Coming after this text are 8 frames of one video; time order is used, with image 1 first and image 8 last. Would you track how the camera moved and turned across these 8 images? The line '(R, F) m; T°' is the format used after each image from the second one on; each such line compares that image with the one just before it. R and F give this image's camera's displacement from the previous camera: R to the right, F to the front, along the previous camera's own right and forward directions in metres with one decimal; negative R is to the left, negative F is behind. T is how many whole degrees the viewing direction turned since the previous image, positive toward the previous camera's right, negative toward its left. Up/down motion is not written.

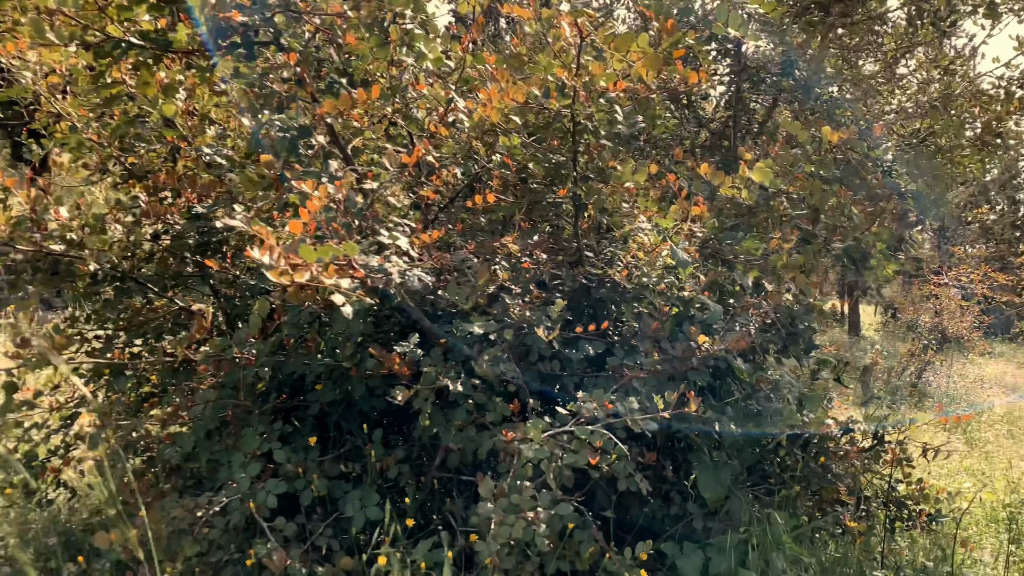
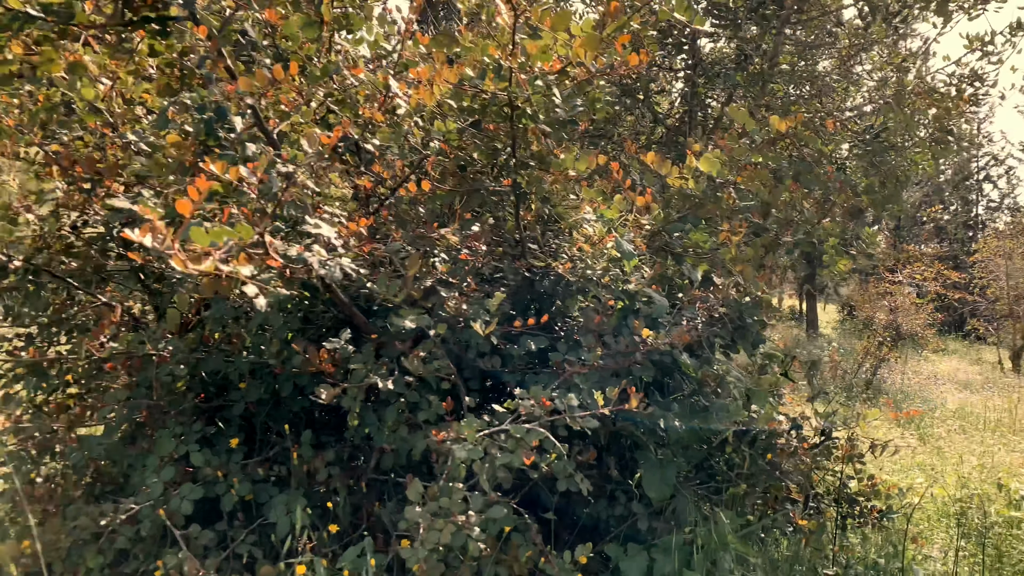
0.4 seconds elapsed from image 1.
(+0.1, +0.1) m; +2°
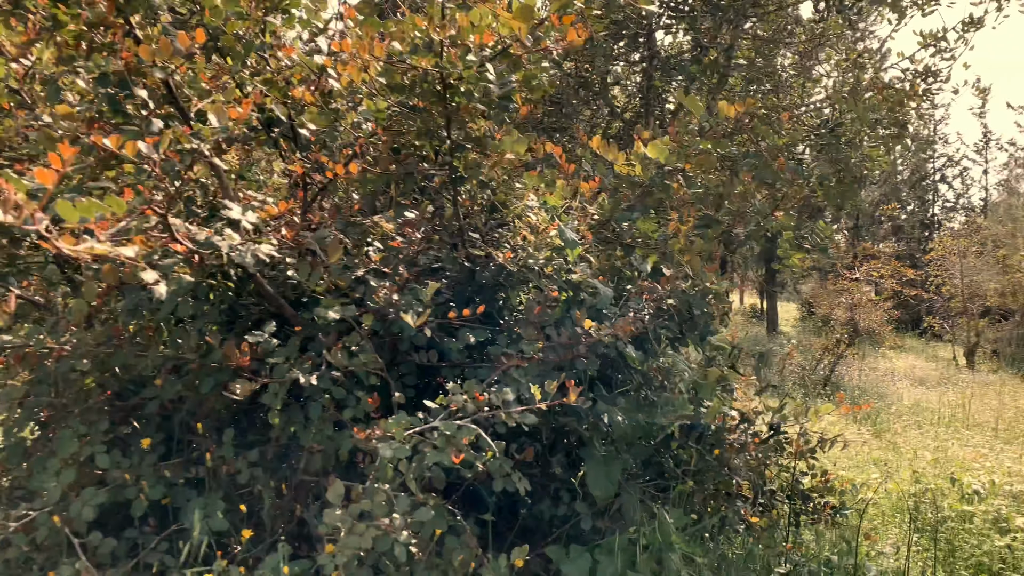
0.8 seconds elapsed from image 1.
(+0.1, +0.1) m; +2°
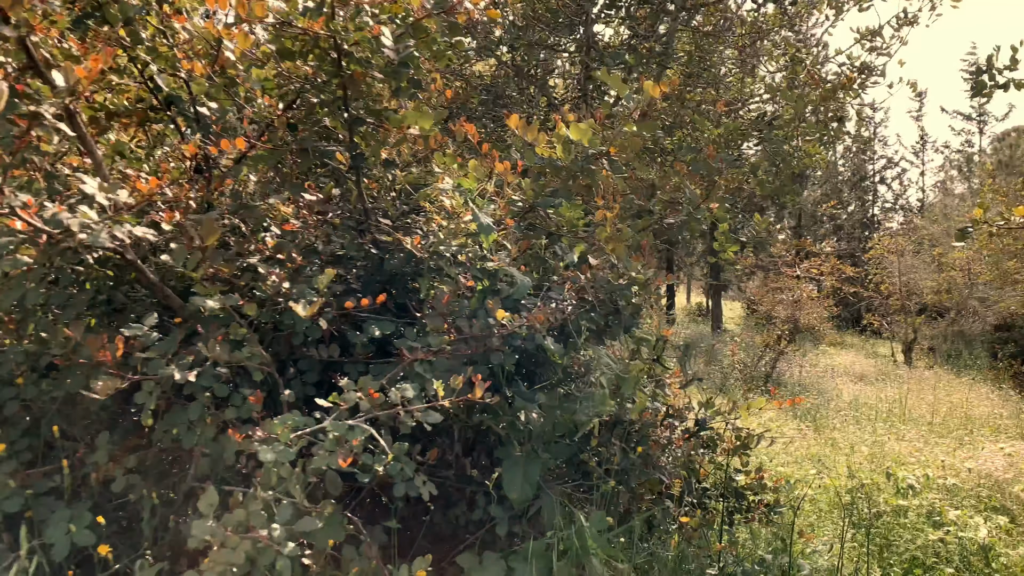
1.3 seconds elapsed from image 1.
(+0.1, +0.1) m; +3°
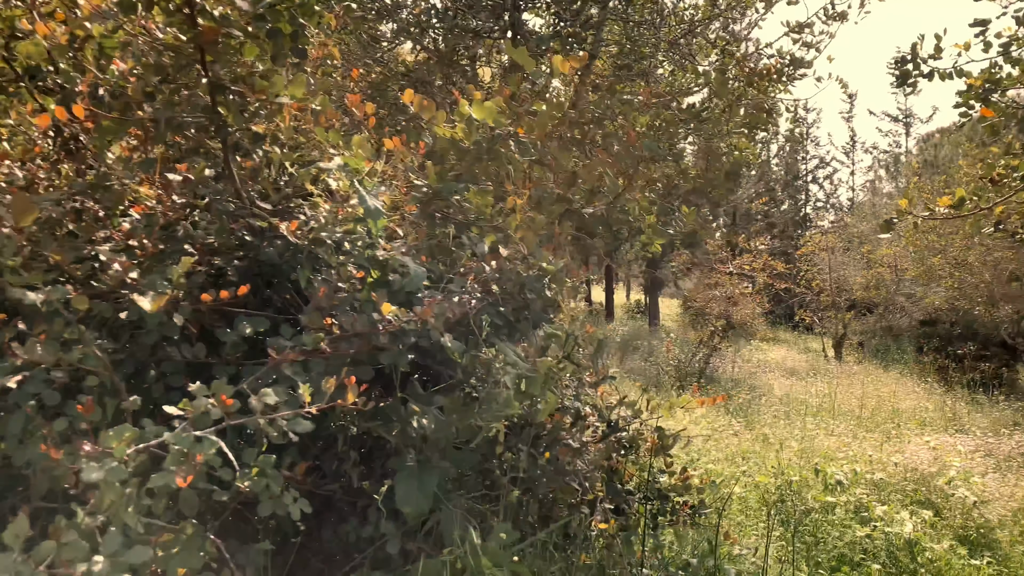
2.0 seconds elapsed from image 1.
(+0.1, +0.2) m; +4°
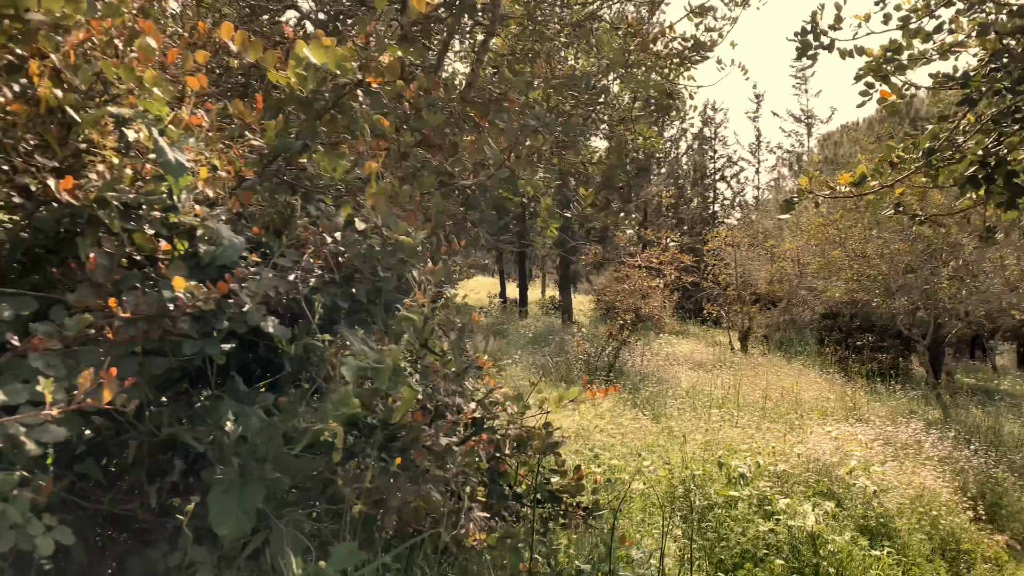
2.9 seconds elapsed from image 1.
(+0.1, +0.3) m; +6°
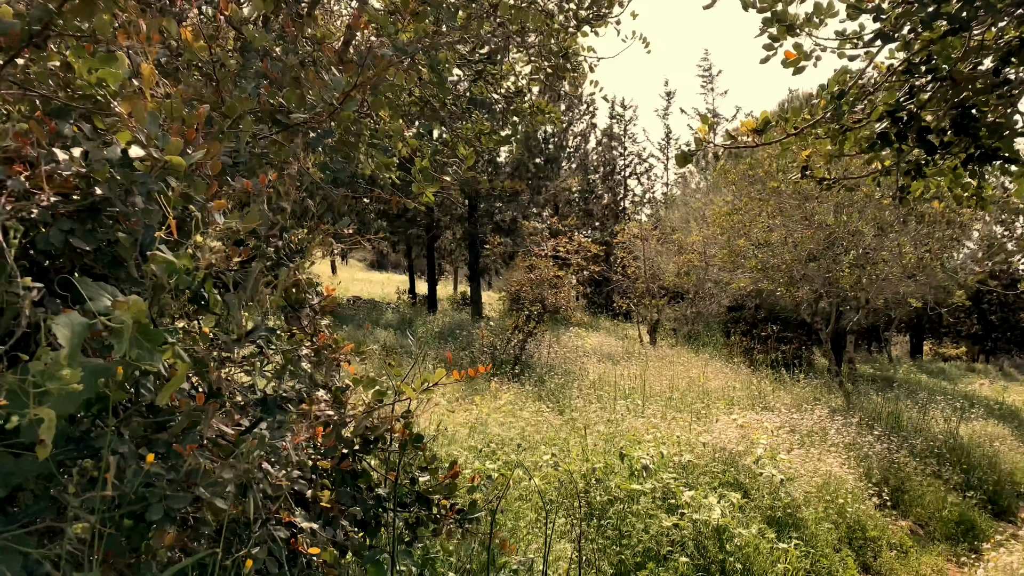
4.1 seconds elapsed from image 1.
(+0.2, +0.4) m; +6°
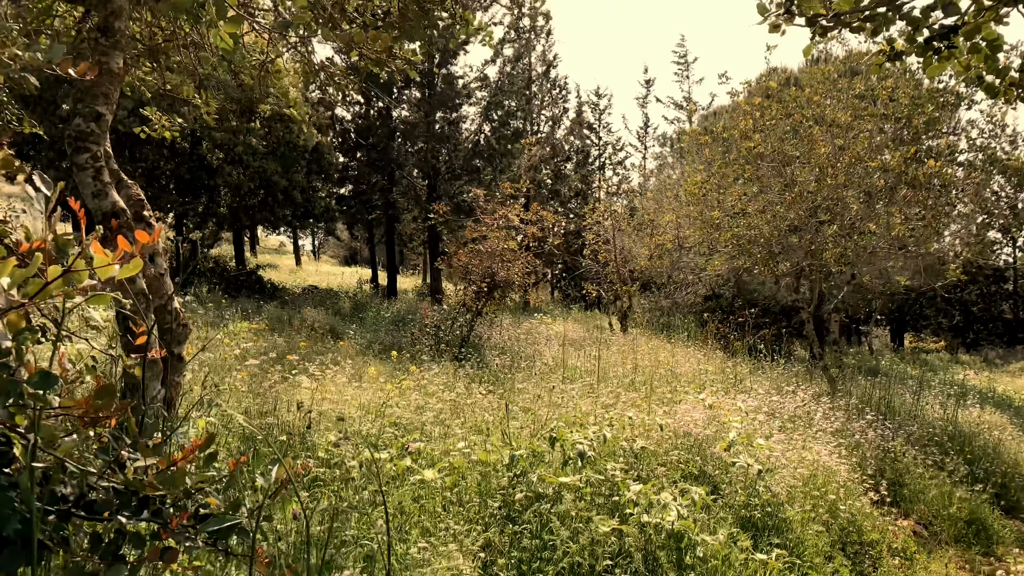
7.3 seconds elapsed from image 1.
(+0.3, +1.0) m; +1°
